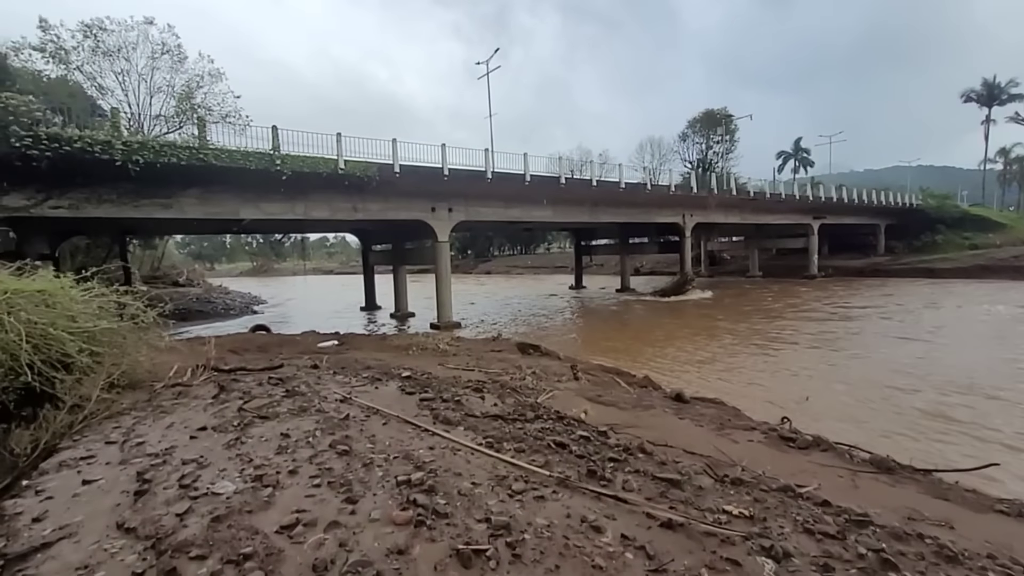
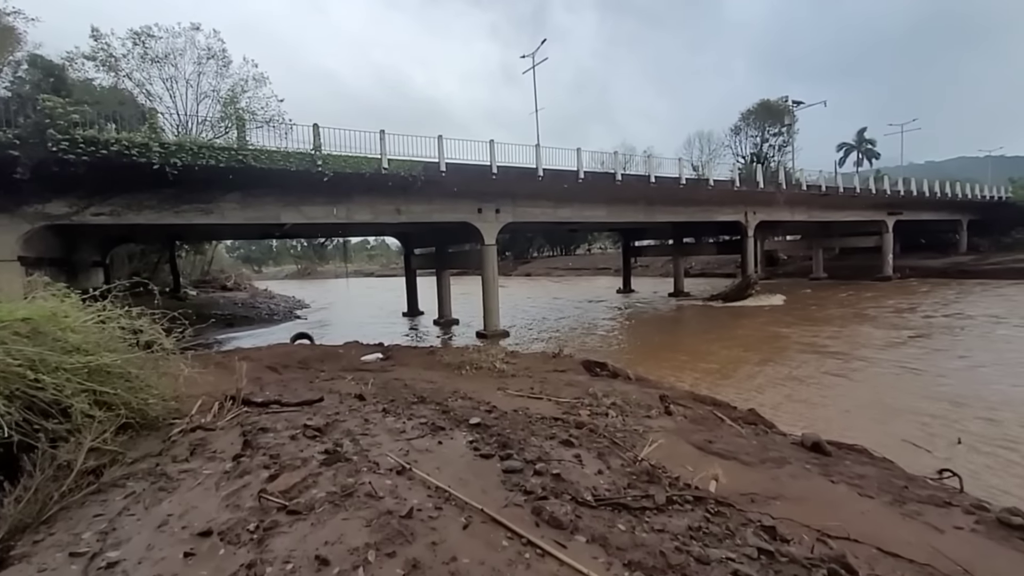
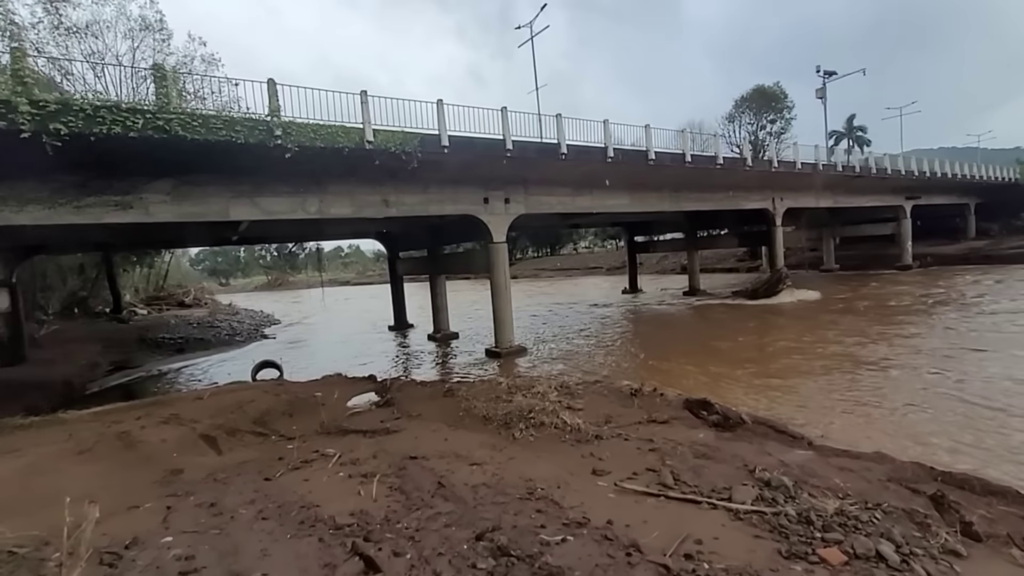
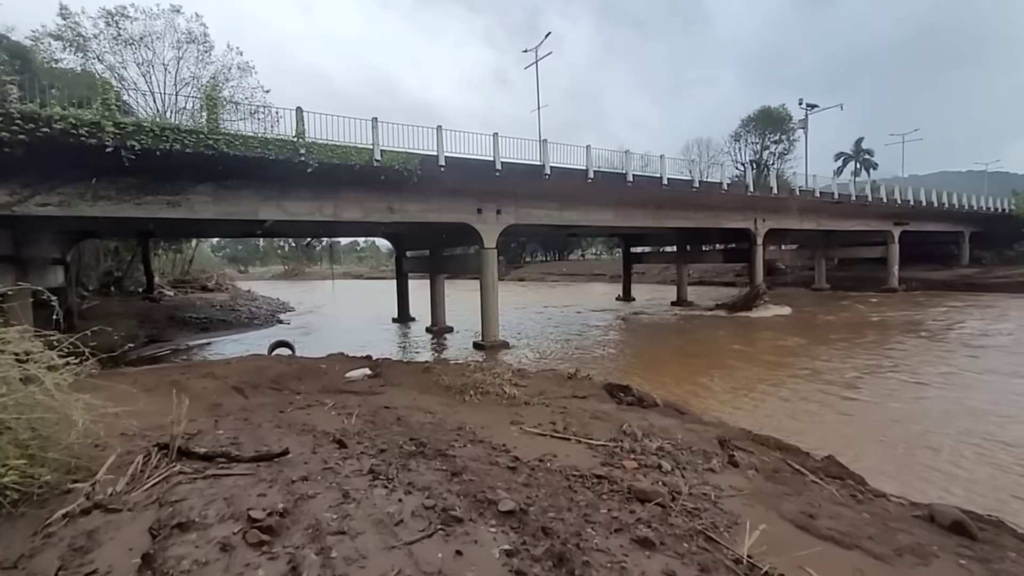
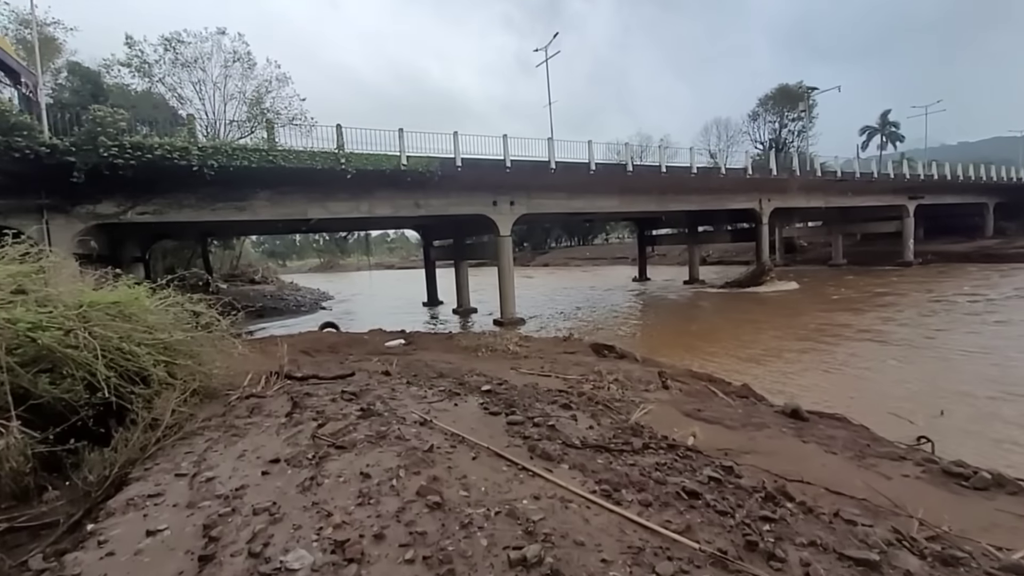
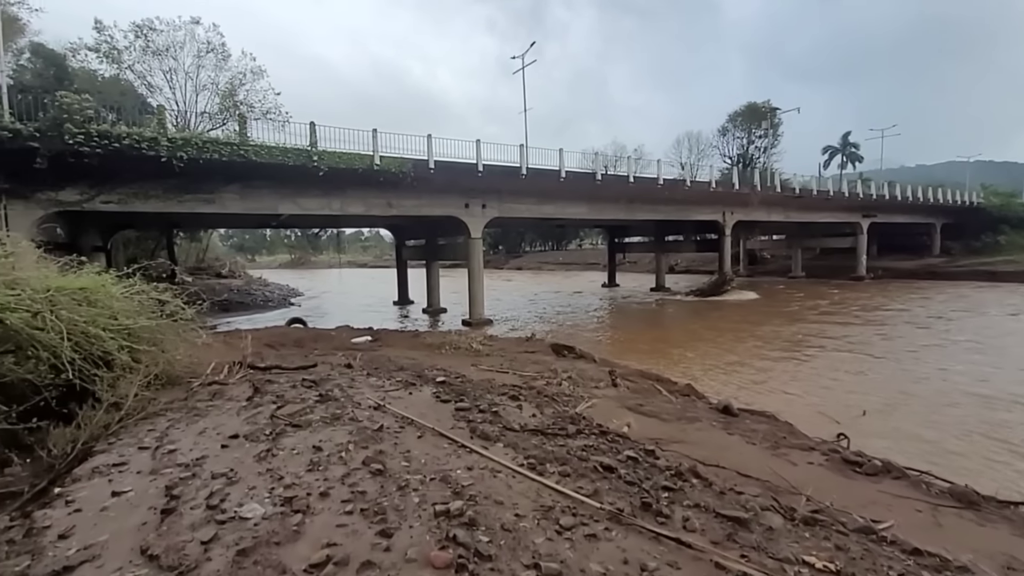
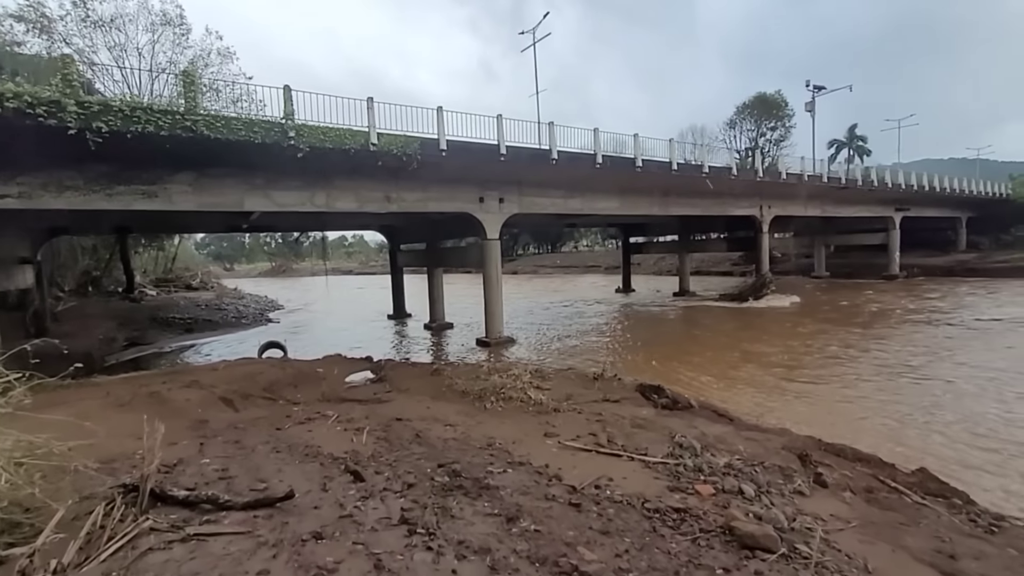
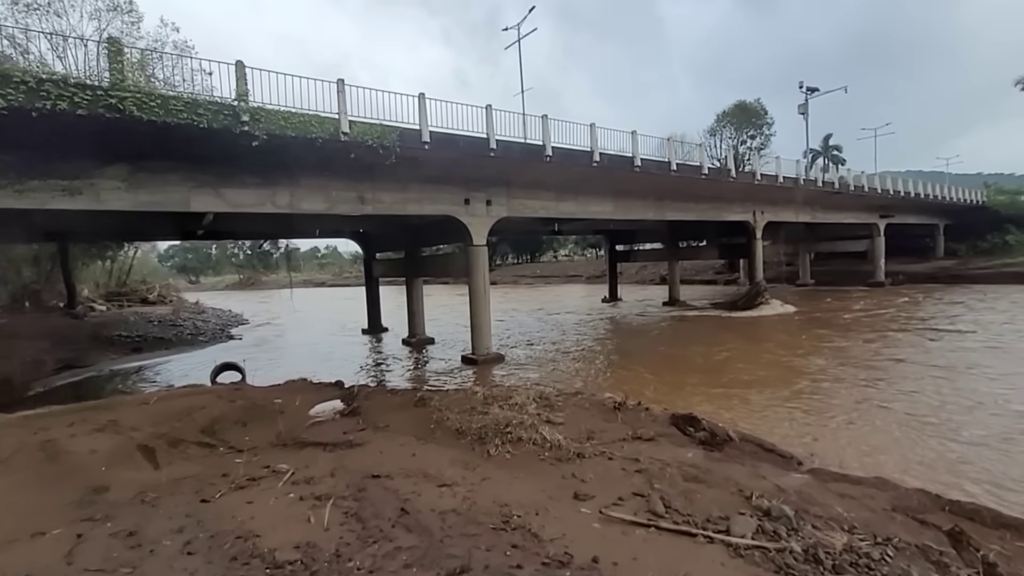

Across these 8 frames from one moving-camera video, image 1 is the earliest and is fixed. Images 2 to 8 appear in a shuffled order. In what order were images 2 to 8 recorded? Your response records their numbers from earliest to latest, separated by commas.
6, 5, 2, 4, 7, 3, 8
